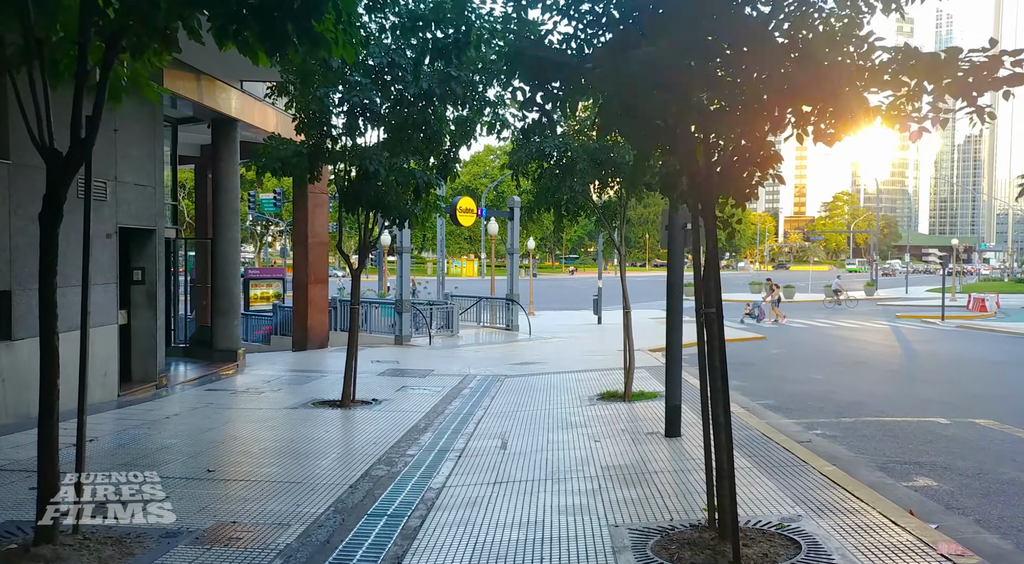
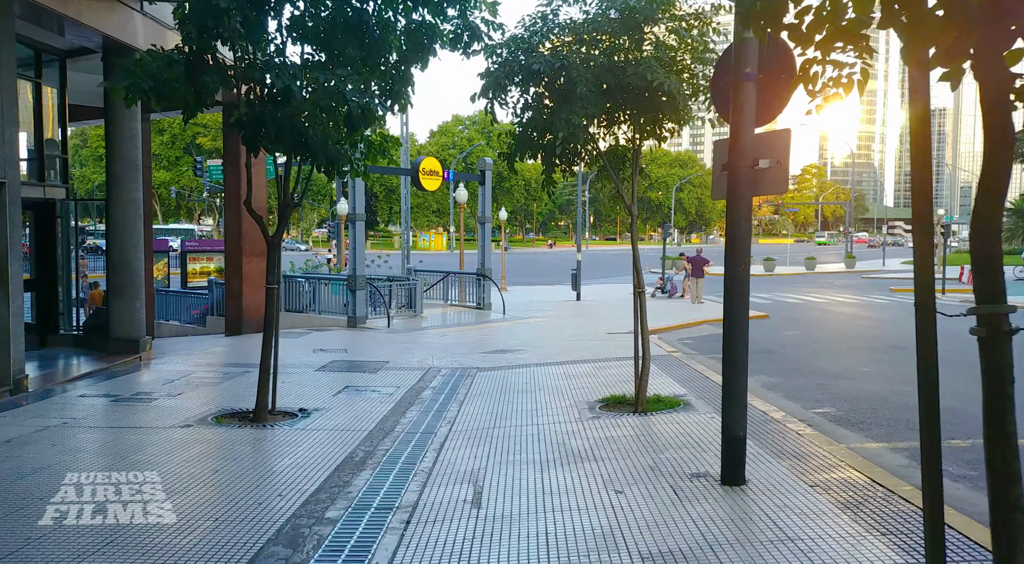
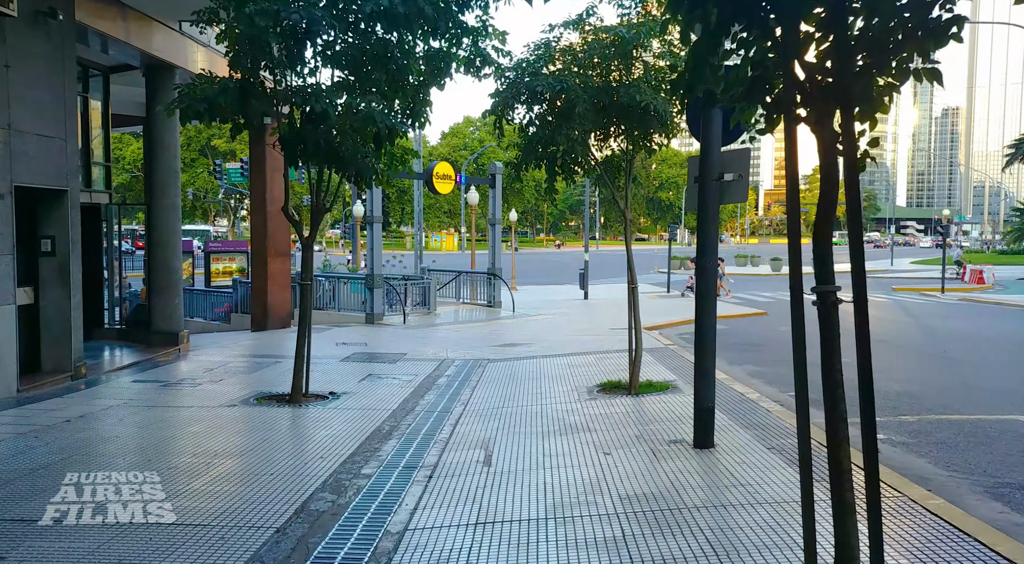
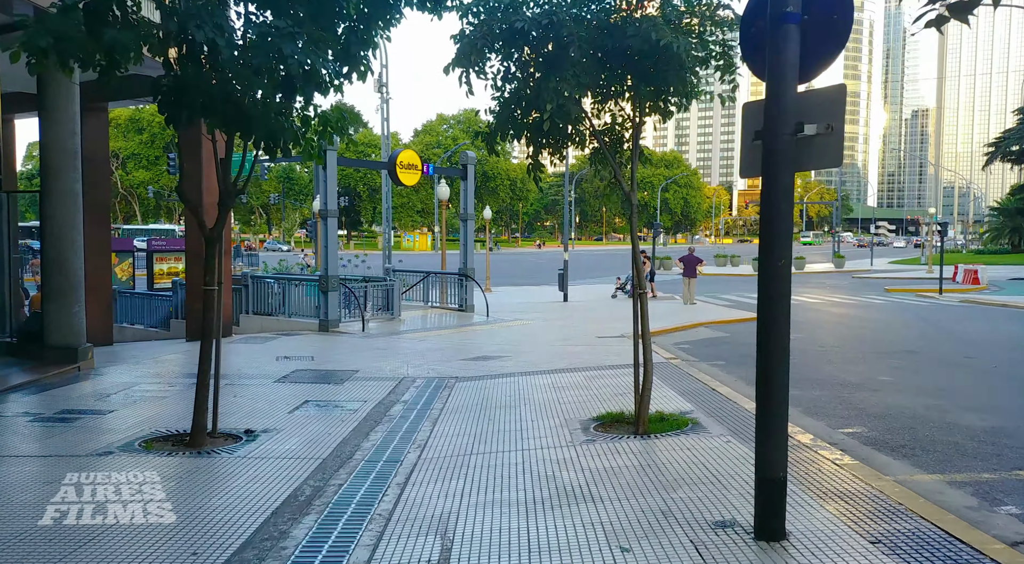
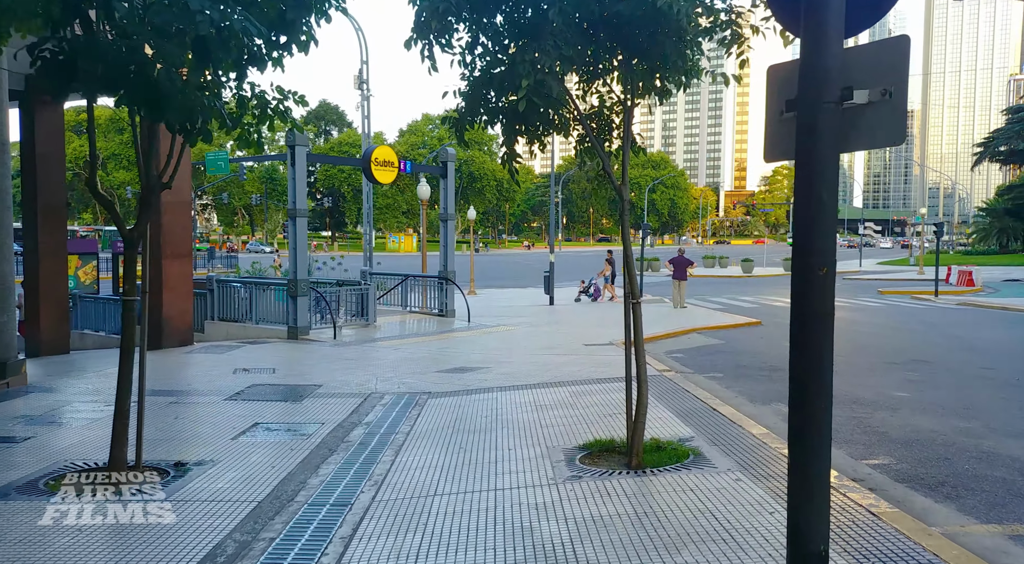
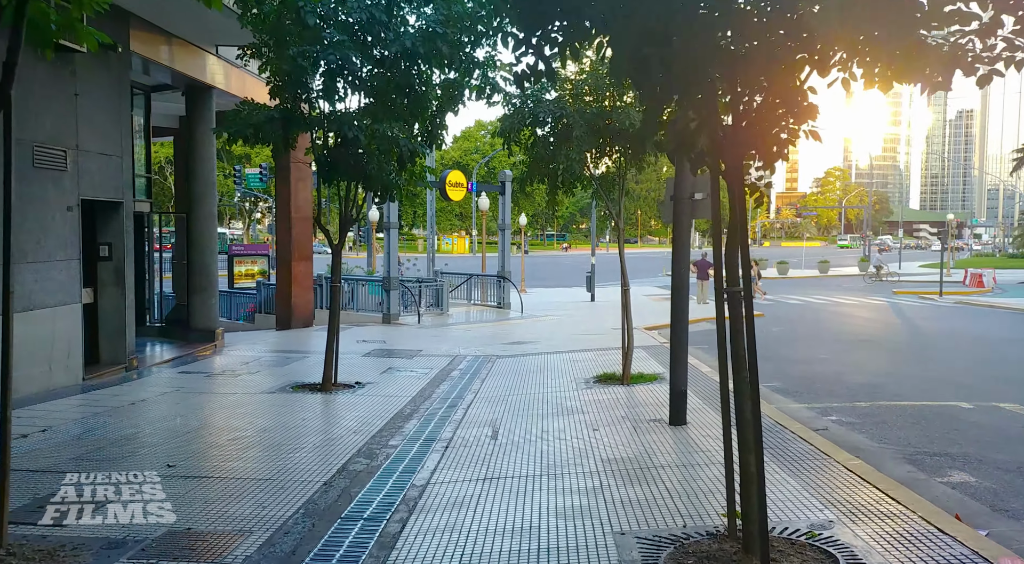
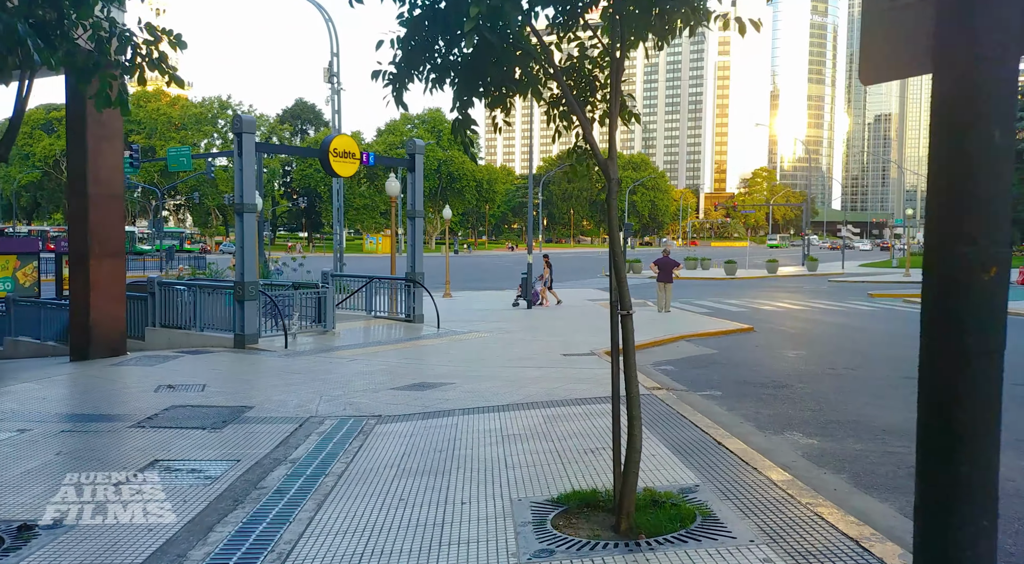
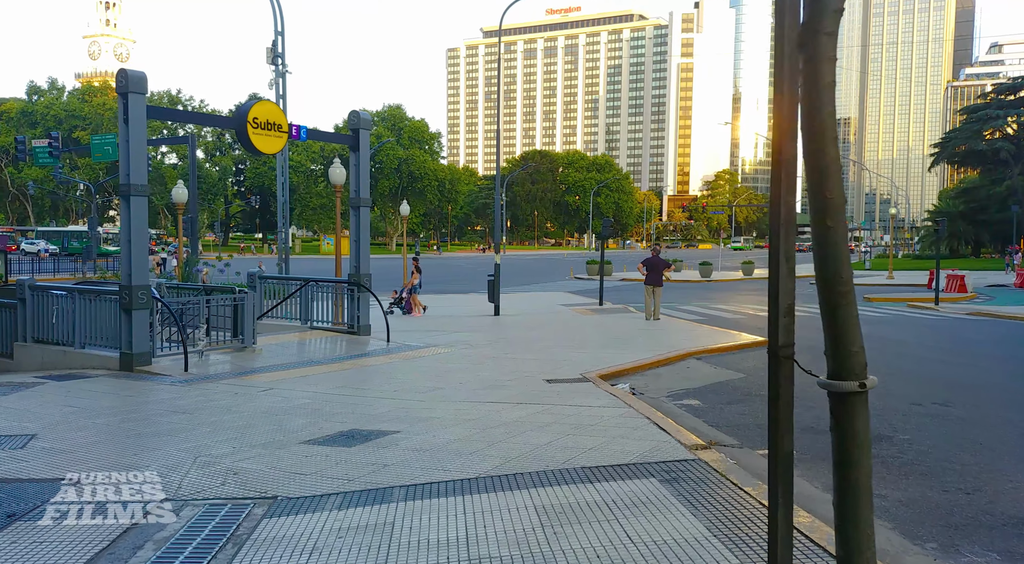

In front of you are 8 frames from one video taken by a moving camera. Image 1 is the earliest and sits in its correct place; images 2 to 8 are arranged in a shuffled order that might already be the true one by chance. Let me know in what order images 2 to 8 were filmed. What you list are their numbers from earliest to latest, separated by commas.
6, 3, 2, 4, 5, 7, 8
